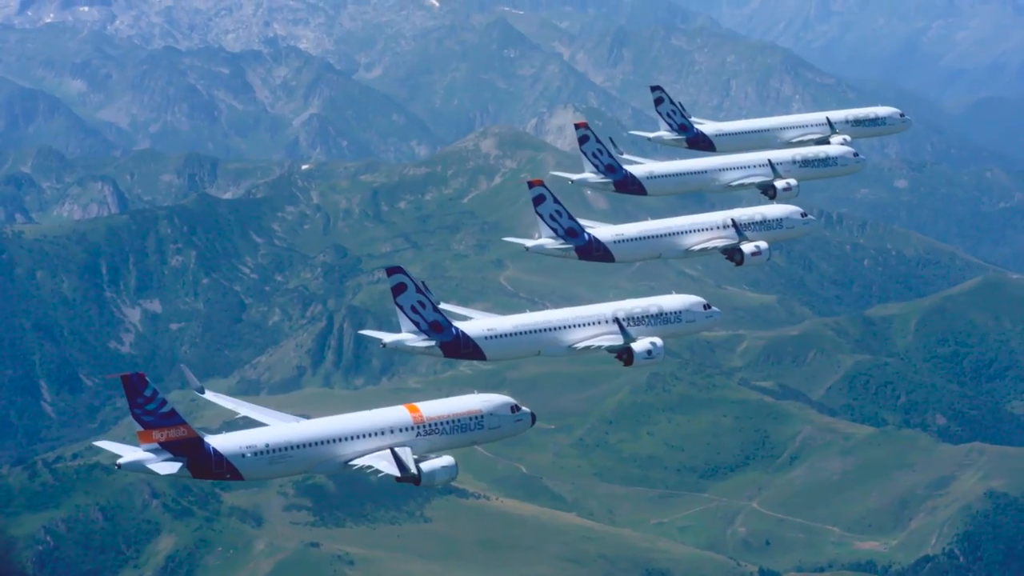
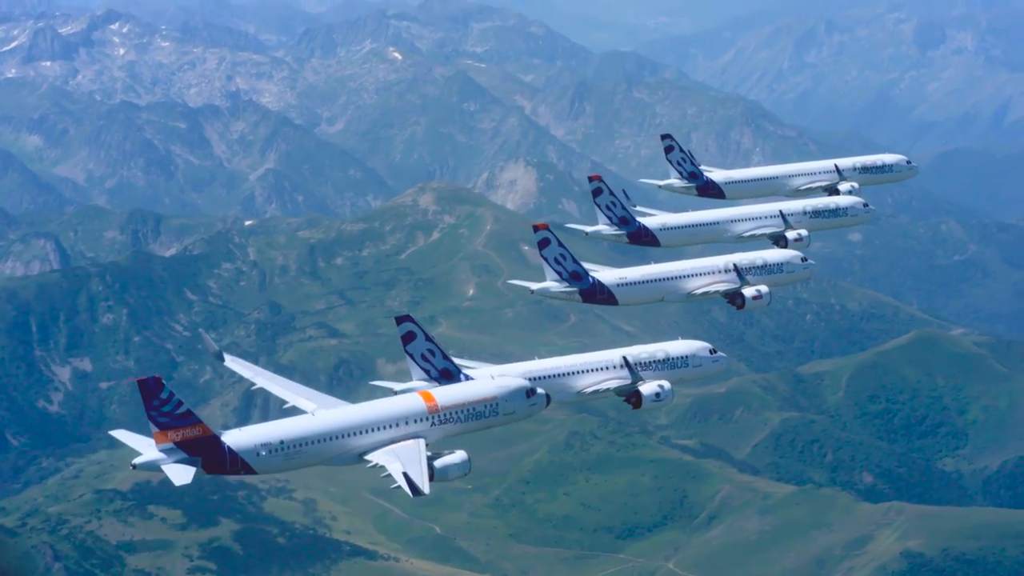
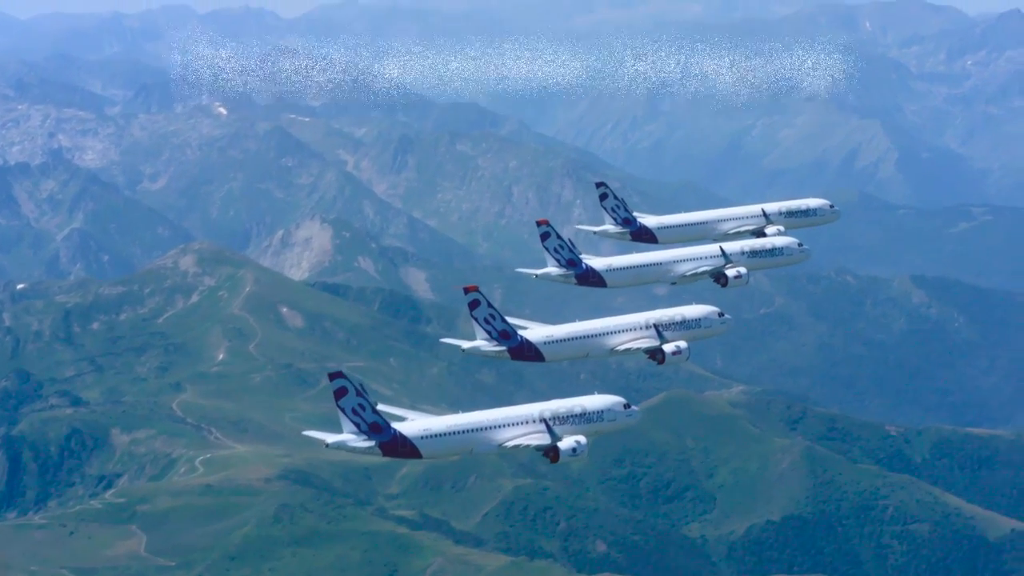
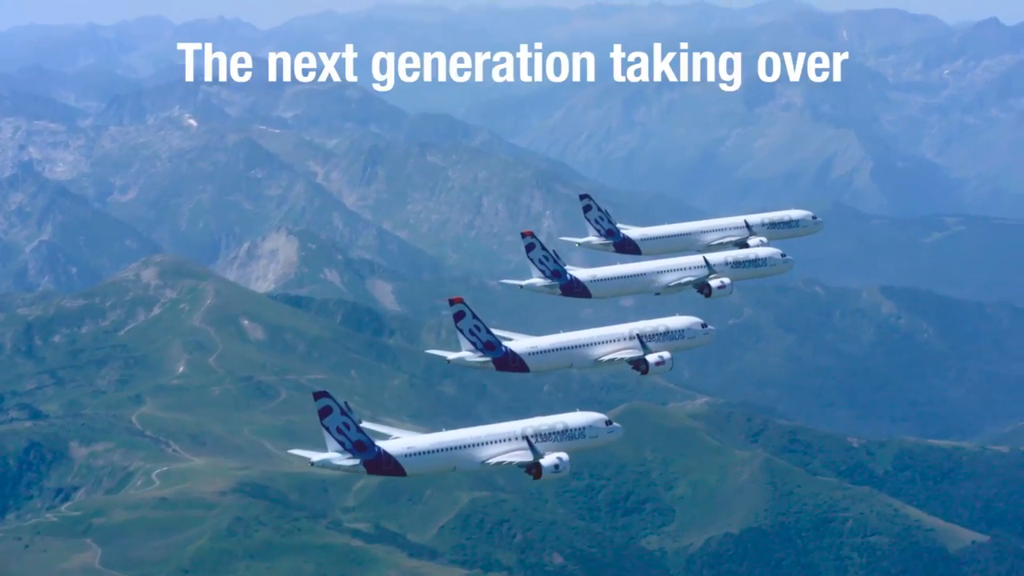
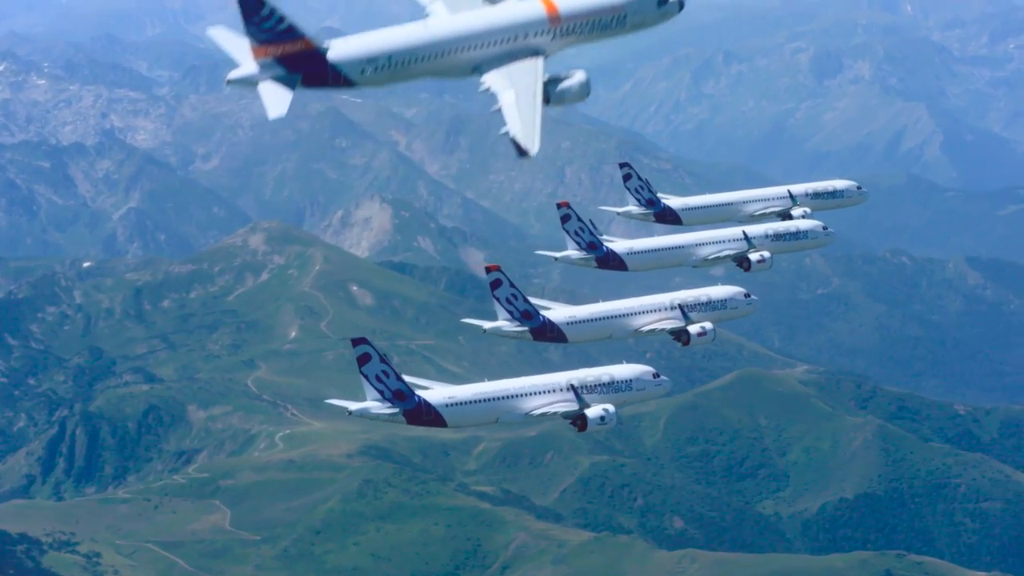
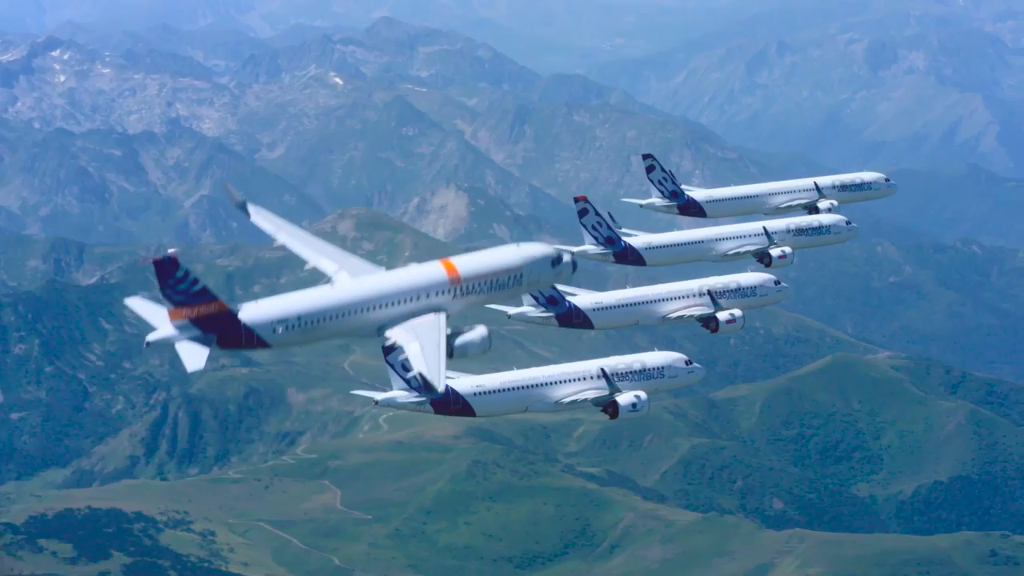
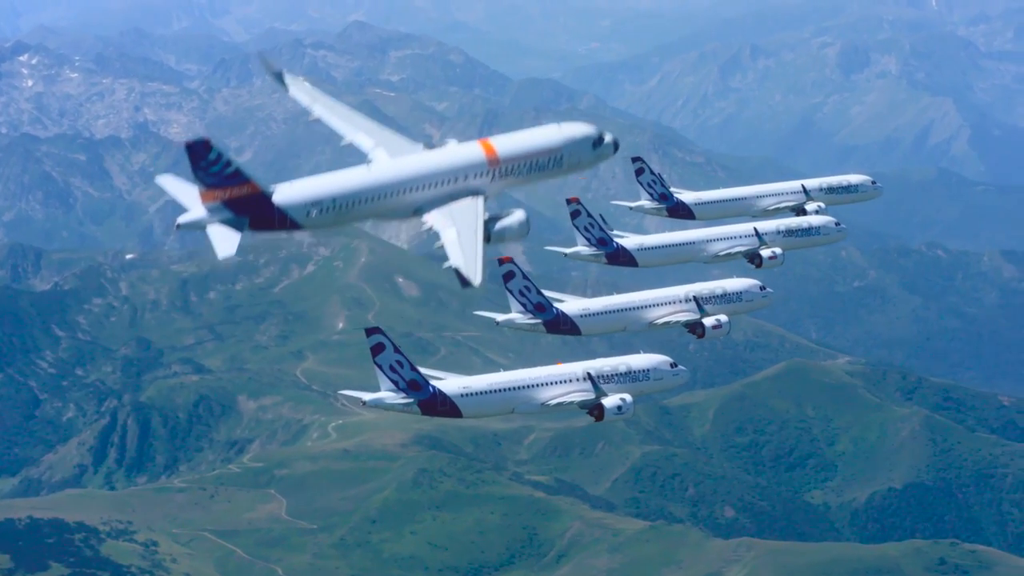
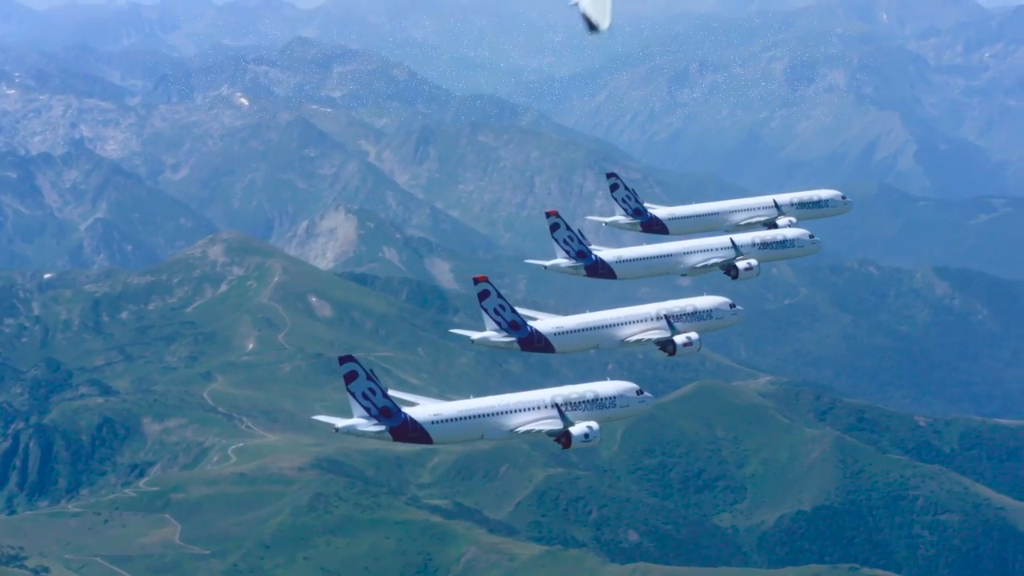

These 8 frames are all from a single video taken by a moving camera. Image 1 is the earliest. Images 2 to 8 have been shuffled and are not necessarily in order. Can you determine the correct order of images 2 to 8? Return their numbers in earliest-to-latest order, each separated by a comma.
2, 6, 7, 5, 8, 3, 4
